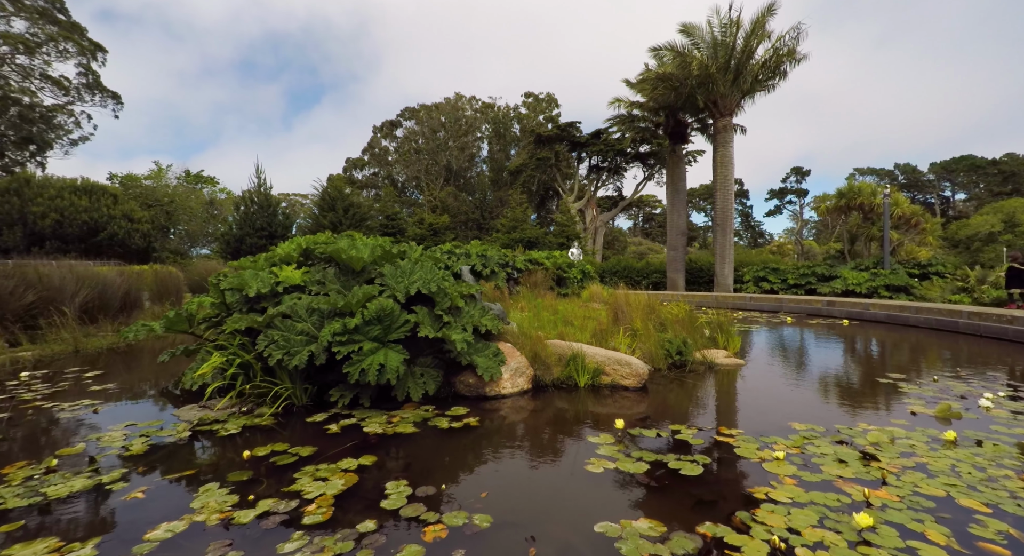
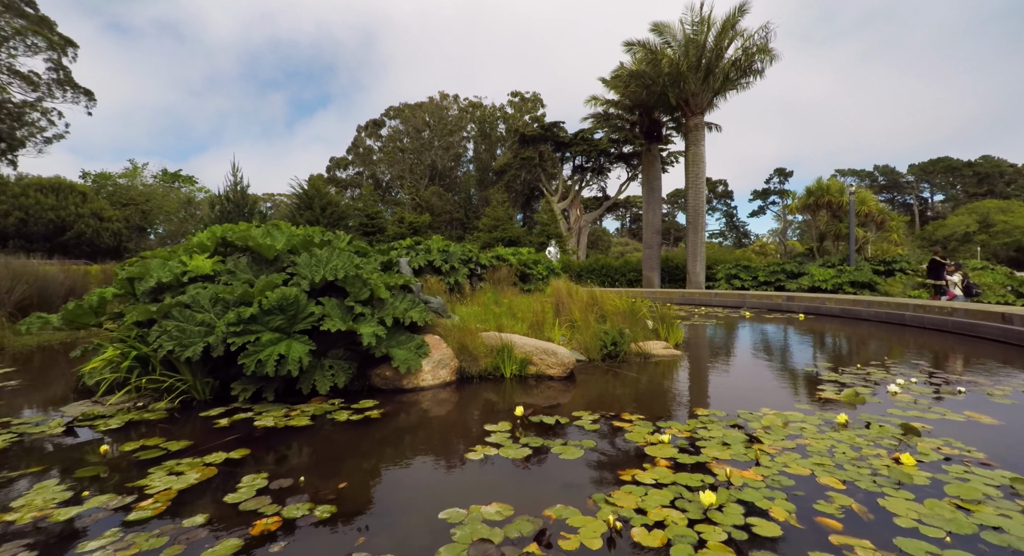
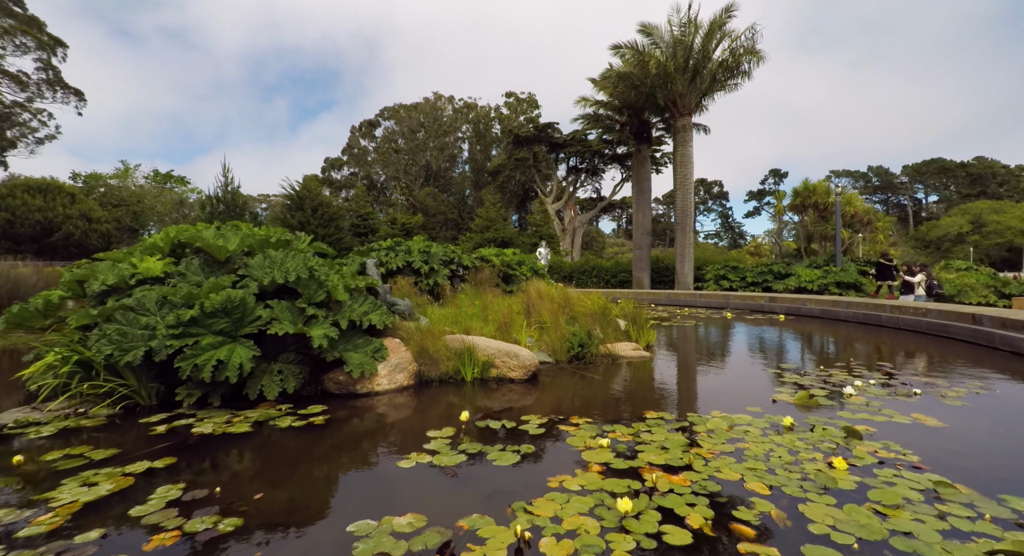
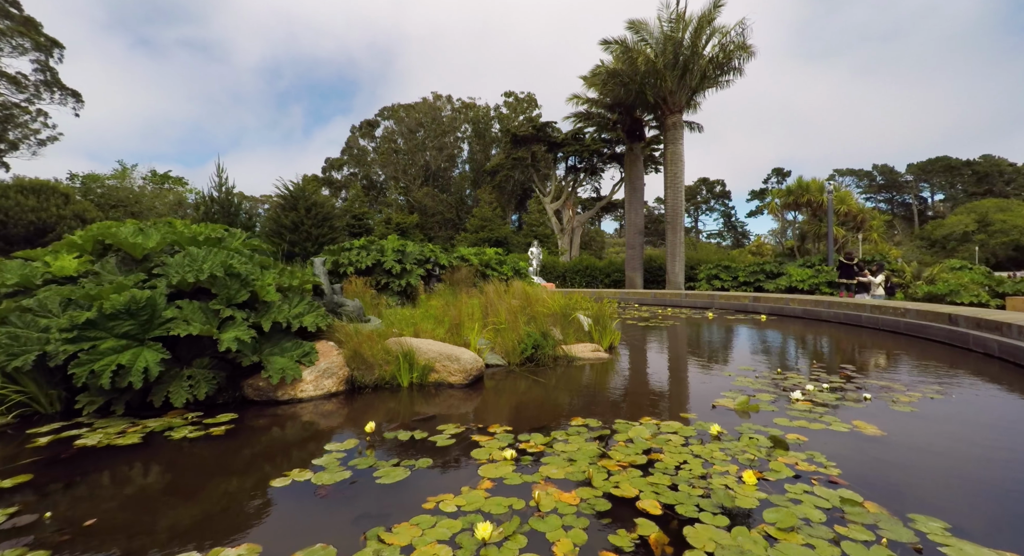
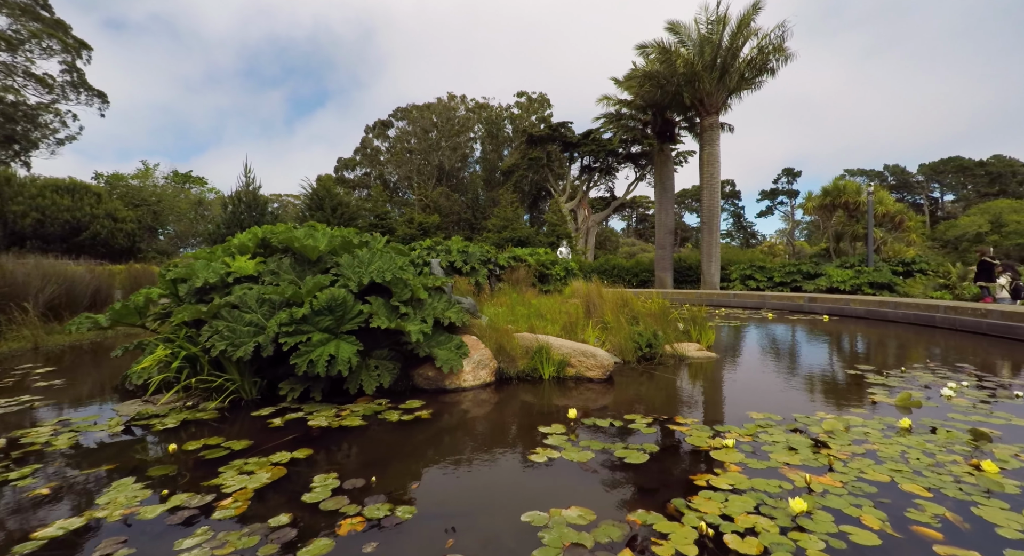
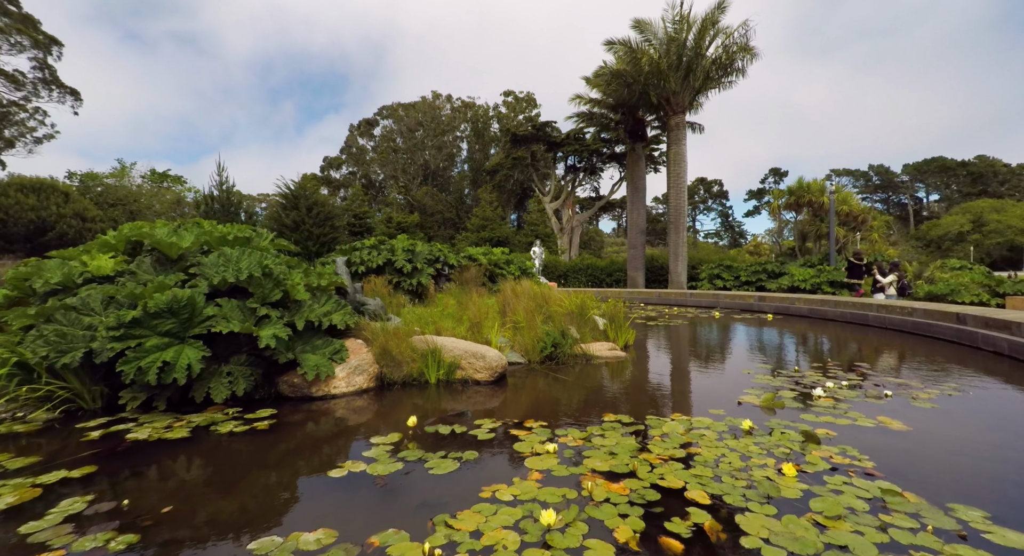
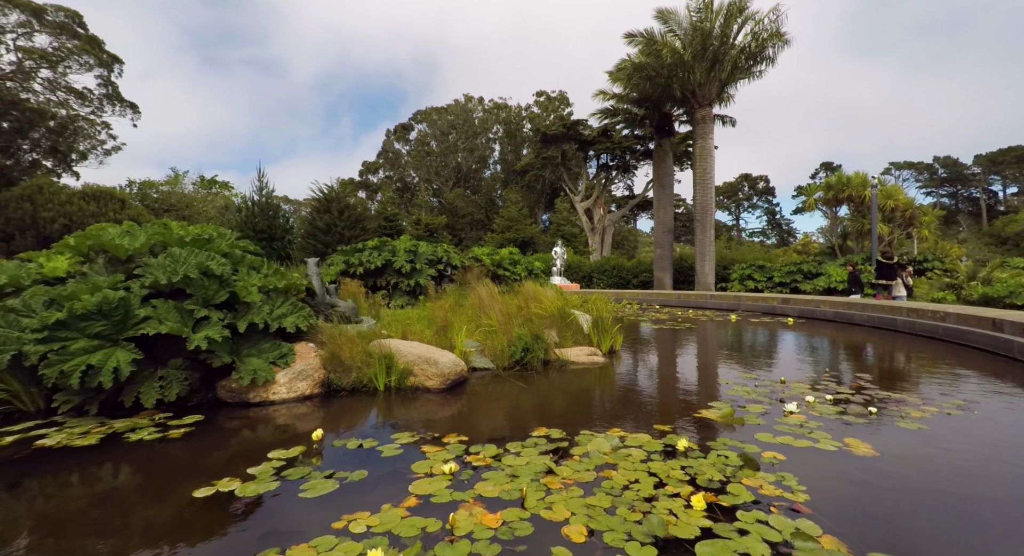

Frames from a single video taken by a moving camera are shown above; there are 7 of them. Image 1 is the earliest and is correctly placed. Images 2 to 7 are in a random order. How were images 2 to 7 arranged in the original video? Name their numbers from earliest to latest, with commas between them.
5, 2, 3, 6, 4, 7
